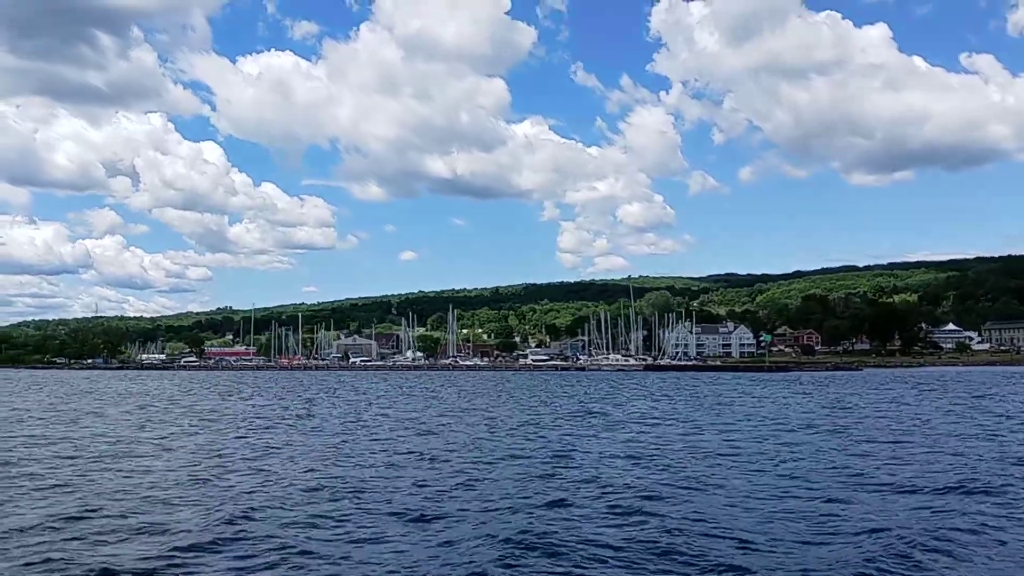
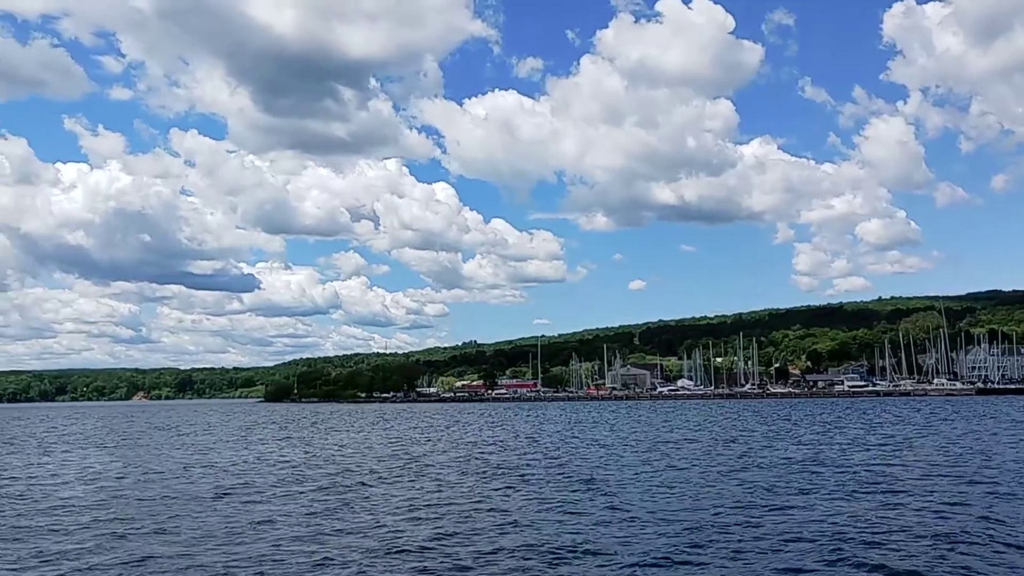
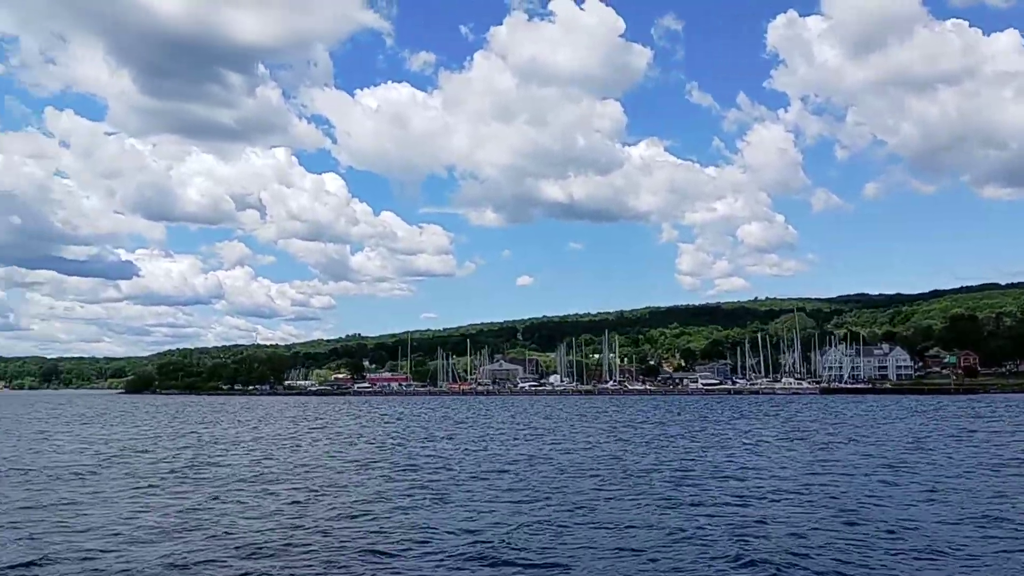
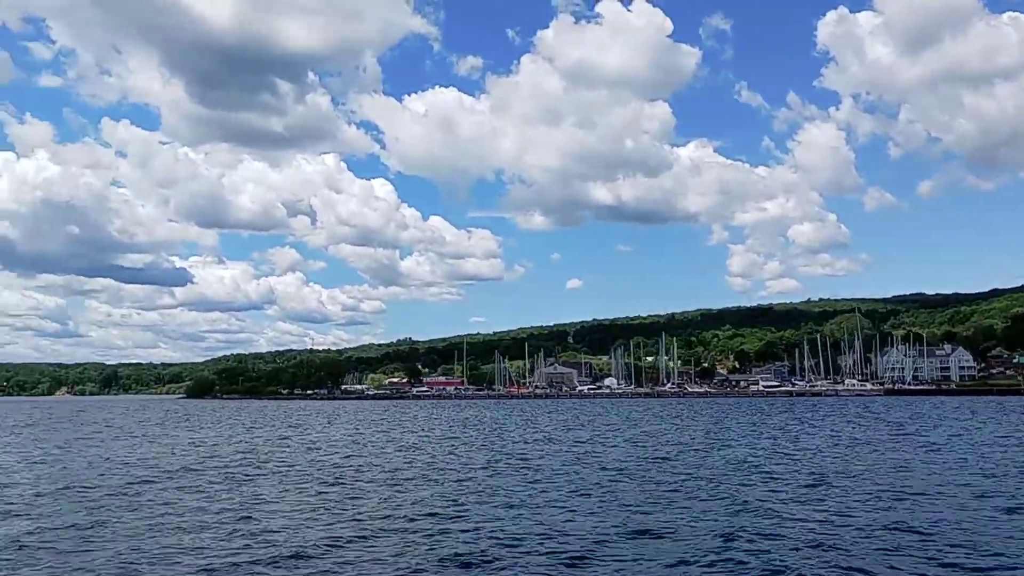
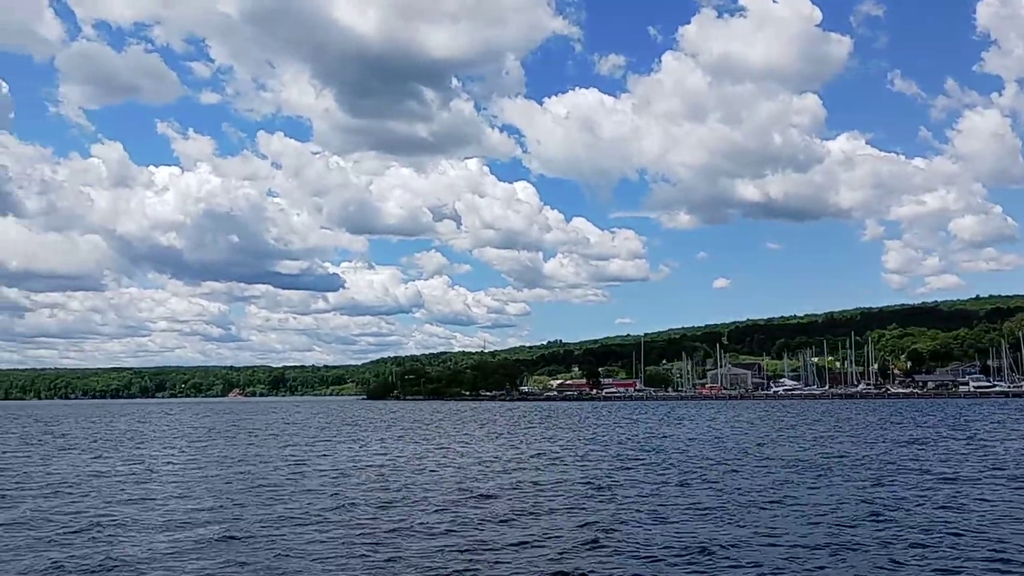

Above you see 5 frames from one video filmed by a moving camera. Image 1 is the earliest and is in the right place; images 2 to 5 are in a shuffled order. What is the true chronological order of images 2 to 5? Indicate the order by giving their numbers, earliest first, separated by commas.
3, 4, 2, 5
